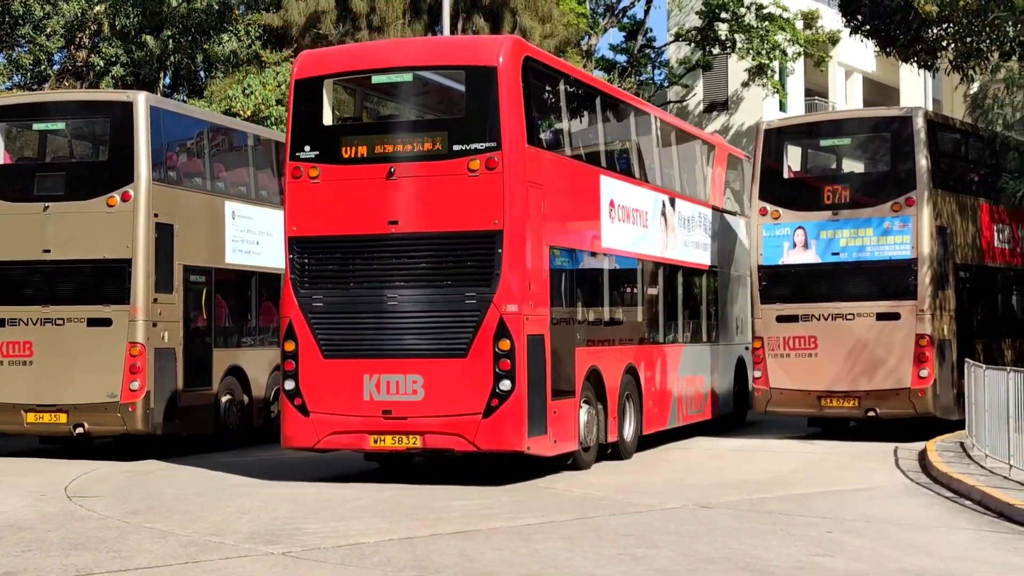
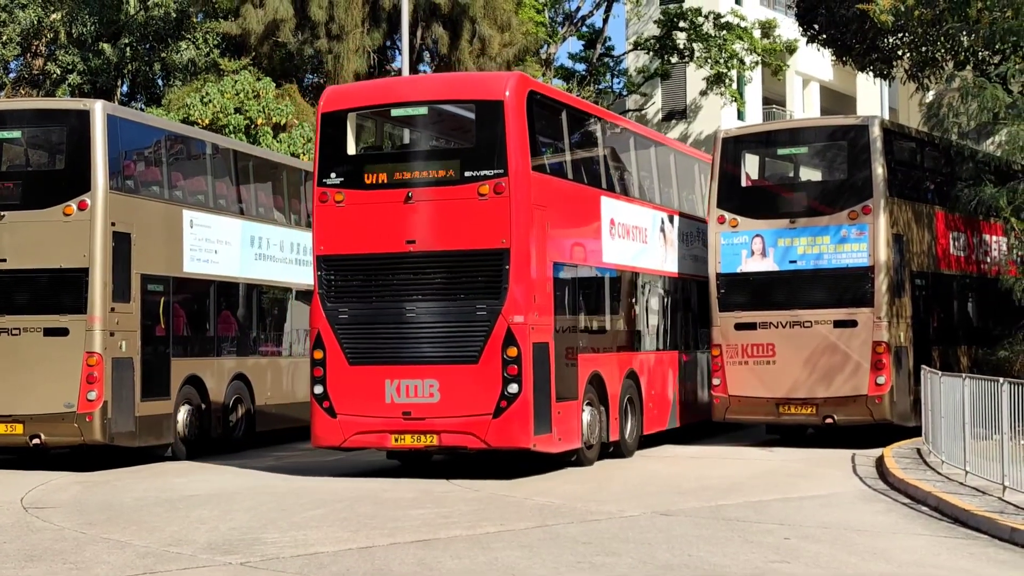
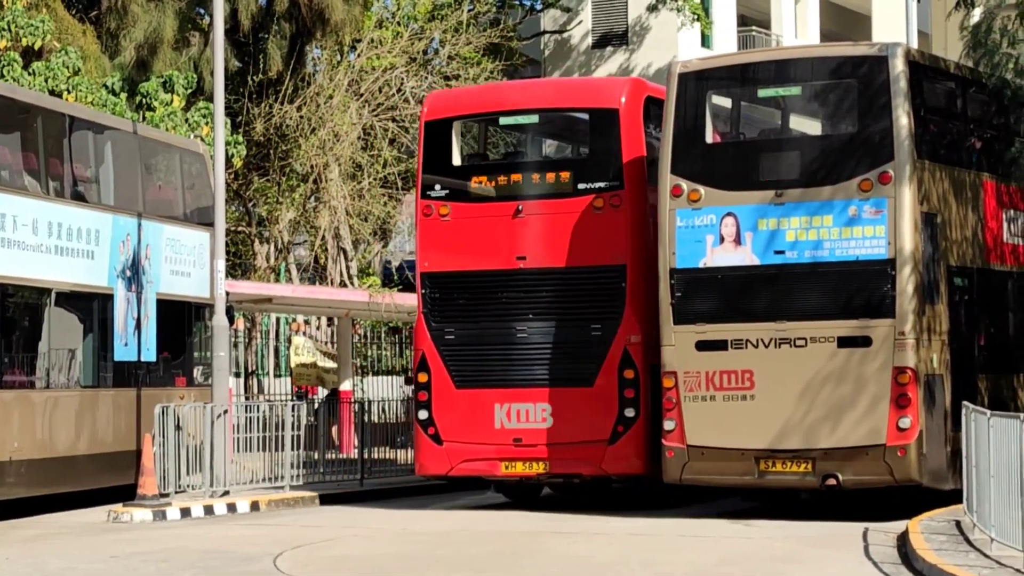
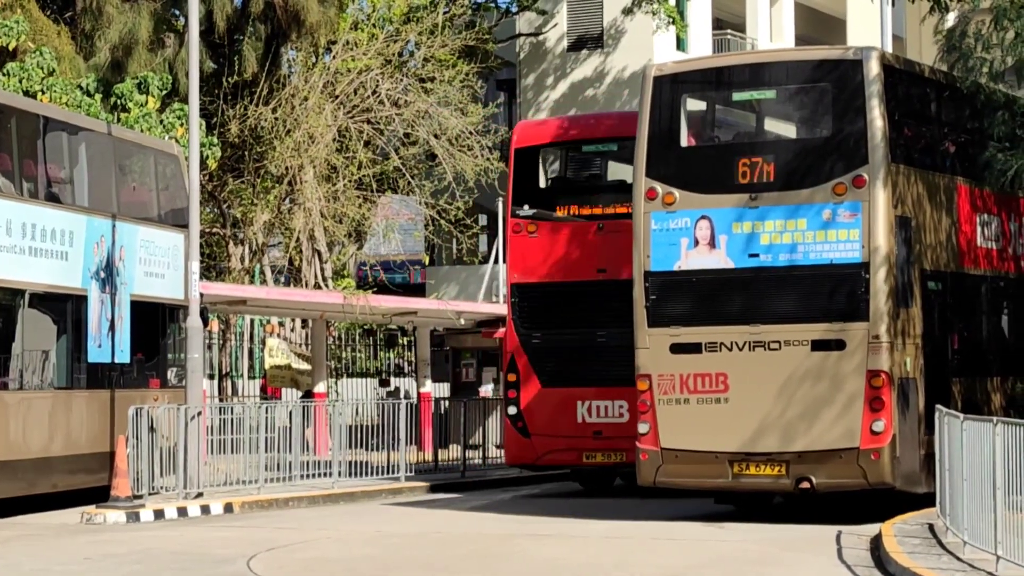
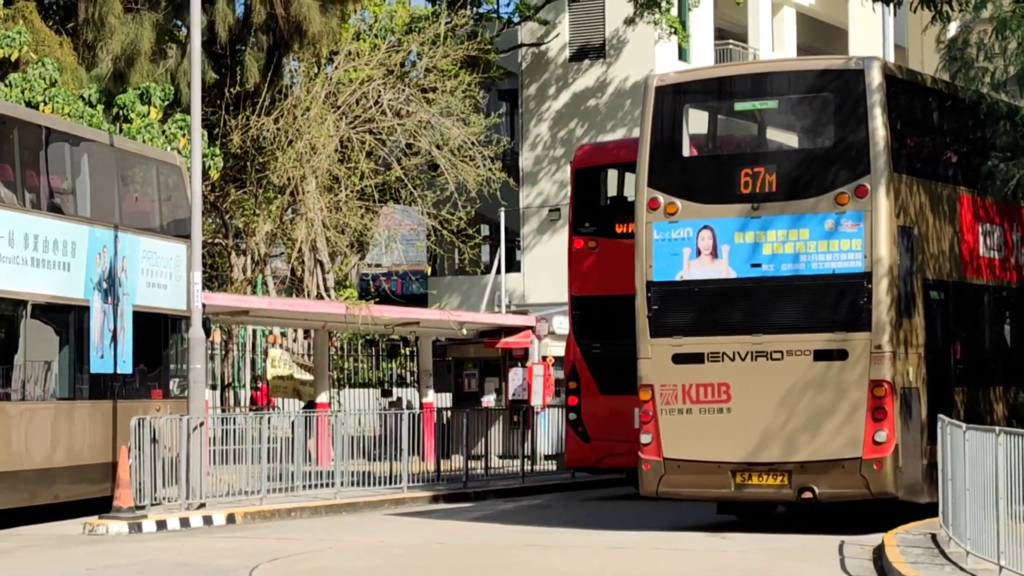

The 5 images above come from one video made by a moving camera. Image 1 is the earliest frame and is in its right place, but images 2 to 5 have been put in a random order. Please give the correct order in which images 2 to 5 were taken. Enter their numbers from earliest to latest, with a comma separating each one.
2, 3, 4, 5
